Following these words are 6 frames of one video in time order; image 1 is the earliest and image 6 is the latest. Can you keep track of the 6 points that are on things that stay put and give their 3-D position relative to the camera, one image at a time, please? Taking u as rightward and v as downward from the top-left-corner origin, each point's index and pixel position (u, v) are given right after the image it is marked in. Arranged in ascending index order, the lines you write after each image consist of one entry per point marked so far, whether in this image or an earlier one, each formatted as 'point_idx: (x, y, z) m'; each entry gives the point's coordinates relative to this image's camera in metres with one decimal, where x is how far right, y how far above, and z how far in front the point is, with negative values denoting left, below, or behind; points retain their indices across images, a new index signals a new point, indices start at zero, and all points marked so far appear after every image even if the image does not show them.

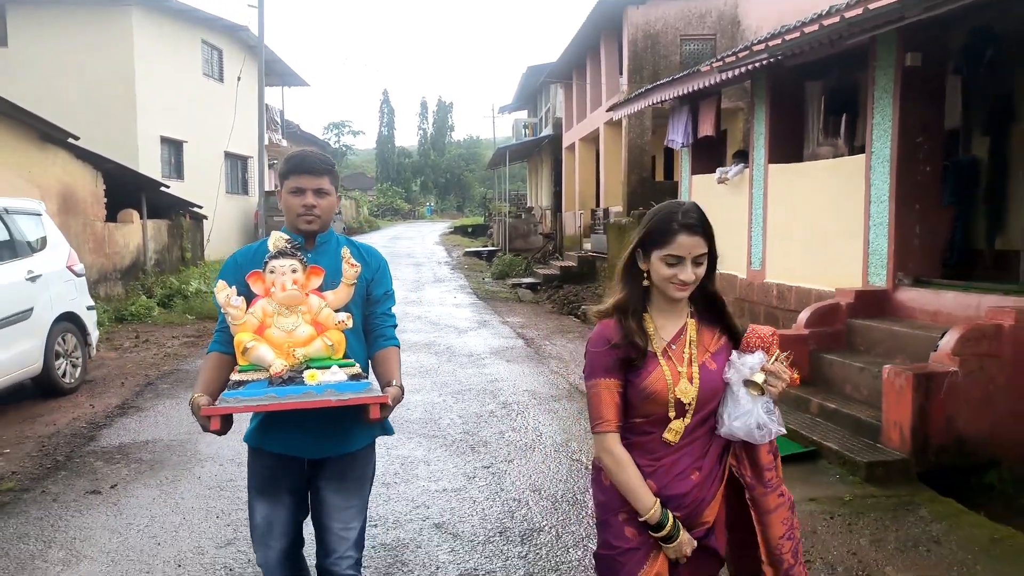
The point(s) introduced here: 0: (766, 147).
0: (+2.3, +1.3, +7.3) m
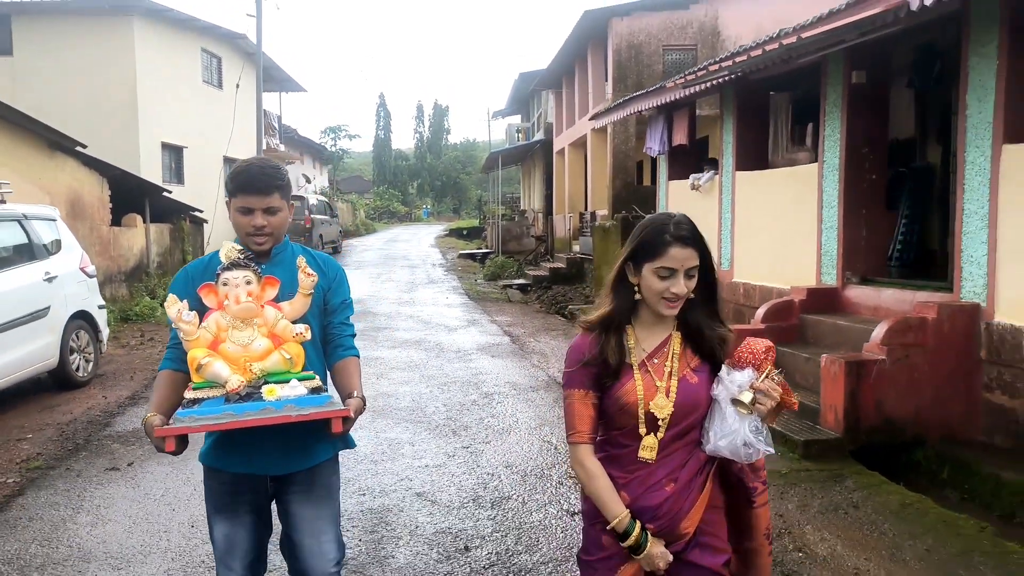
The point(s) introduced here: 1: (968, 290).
0: (+2.1, +1.3, +7.8) m
1: (+2.7, 0.0, +4.8) m
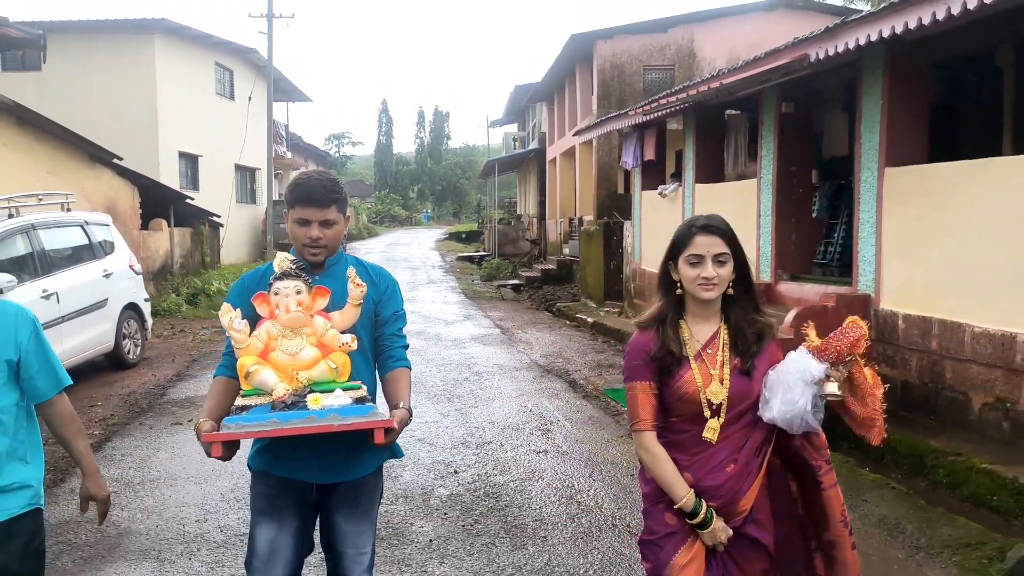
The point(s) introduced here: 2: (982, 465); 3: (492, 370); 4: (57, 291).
0: (+2.0, +1.3, +9.0) m
1: (+2.6, 0.0, +6.0) m
2: (+2.5, -0.9, +4.3) m
3: (-0.2, -0.8, +7.5) m
4: (-3.8, 0.0, +6.8) m
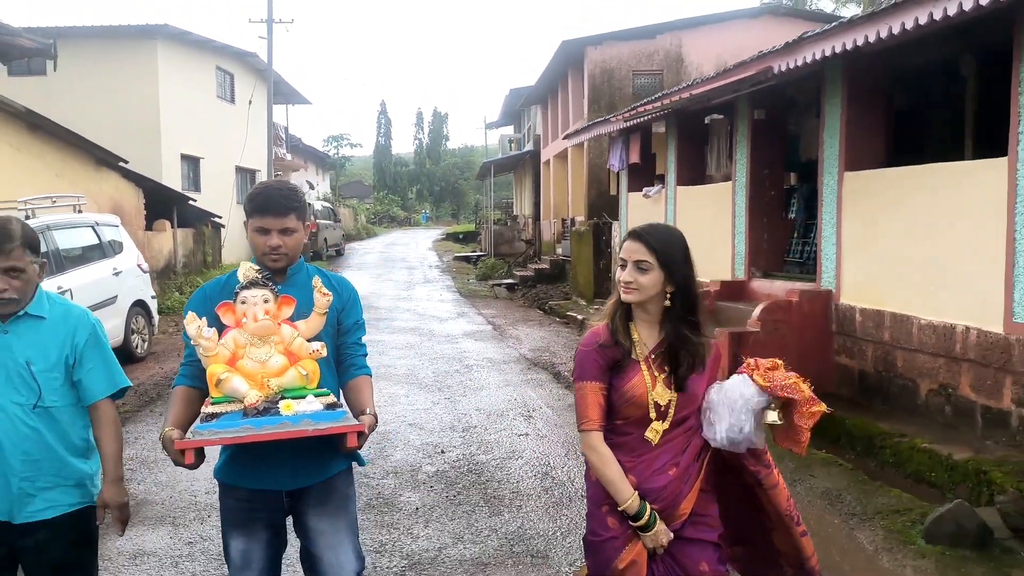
0: (+1.9, +1.3, +9.4) m
1: (+2.4, +0.1, +6.4) m
2: (+2.4, -0.9, +4.8) m
3: (-0.3, -0.7, +8.0) m
4: (-3.9, 0.0, +7.2) m
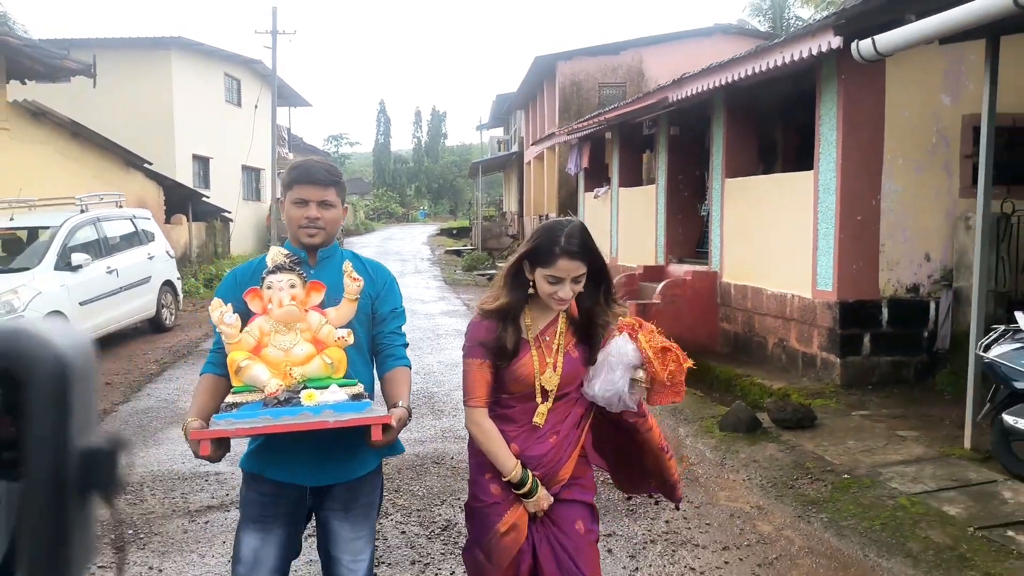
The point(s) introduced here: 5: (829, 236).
0: (+1.5, +1.5, +11.1) m
1: (+2.0, +0.3, +8.1) m
2: (+1.9, -0.7, +6.5) m
3: (-0.7, -0.5, +9.7) m
4: (-4.3, +0.2, +9.0) m
5: (+2.3, +0.4, +6.1) m
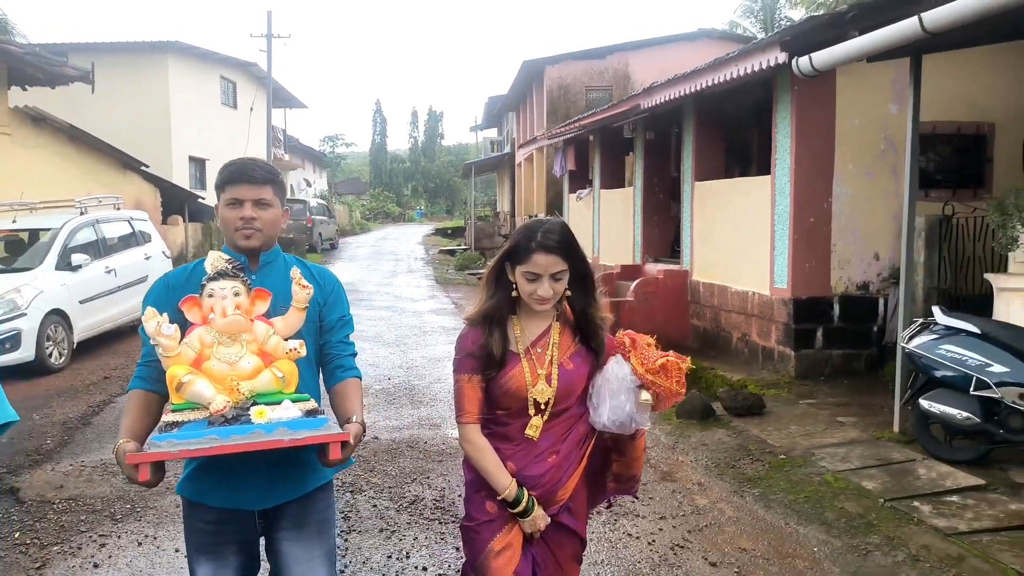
0: (+1.2, +1.6, +11.5) m
1: (+1.8, +0.3, +8.5) m
2: (+1.7, -0.7, +6.9) m
3: (-0.9, -0.5, +10.1) m
4: (-4.5, +0.2, +9.4) m
5: (+2.1, +0.4, +6.5) m
